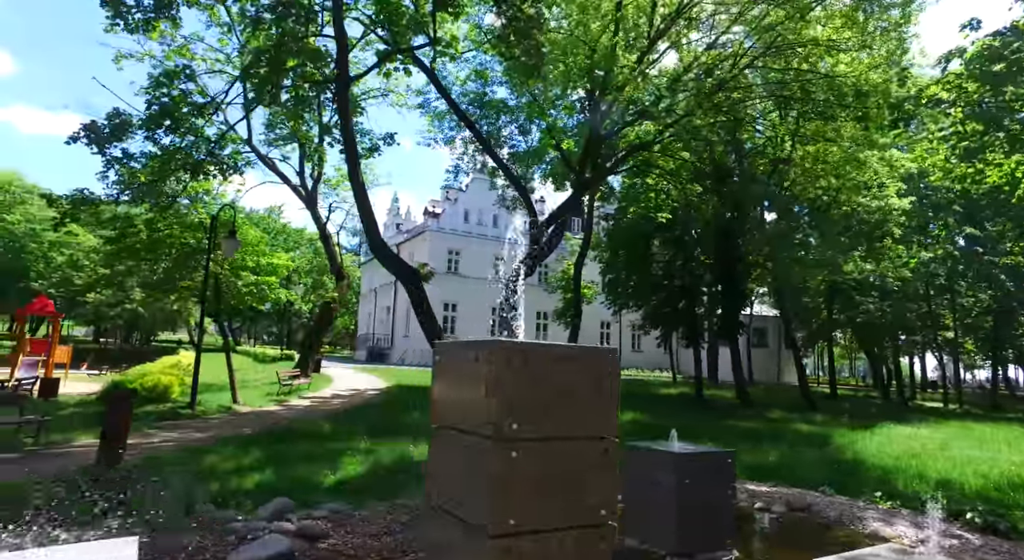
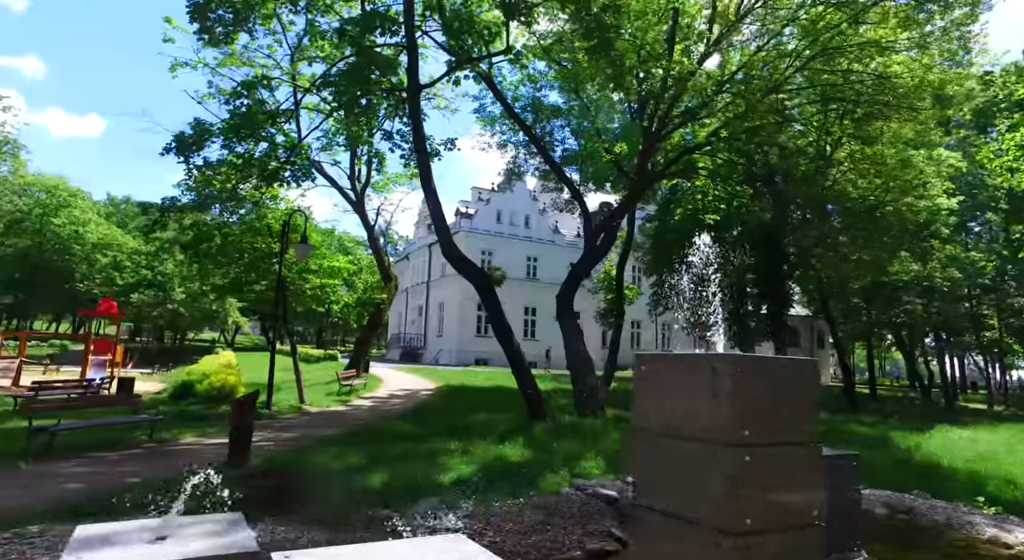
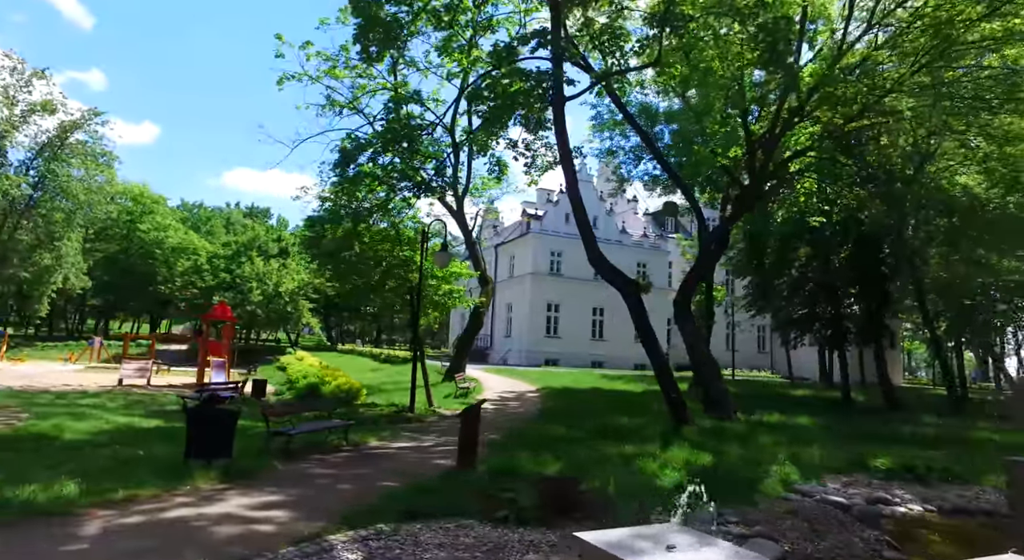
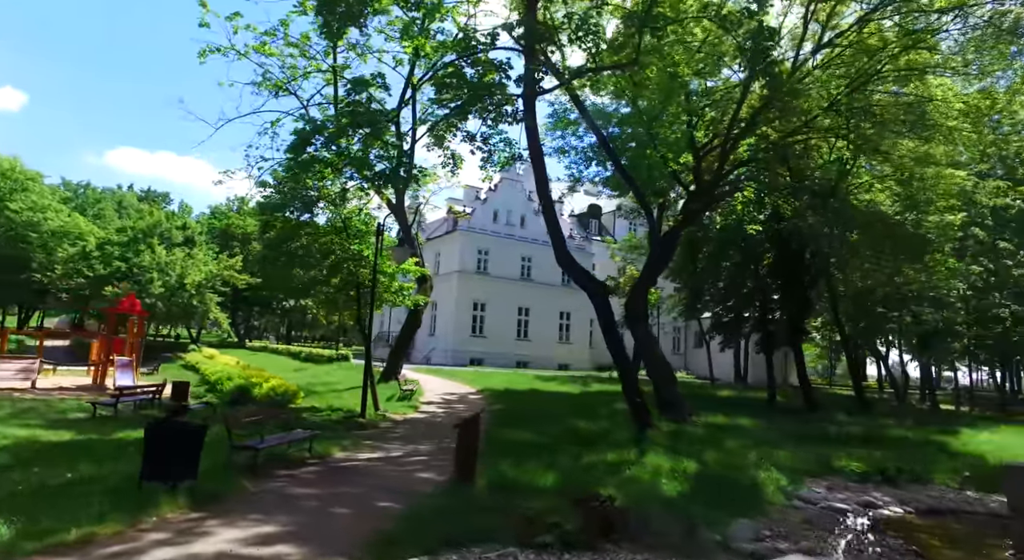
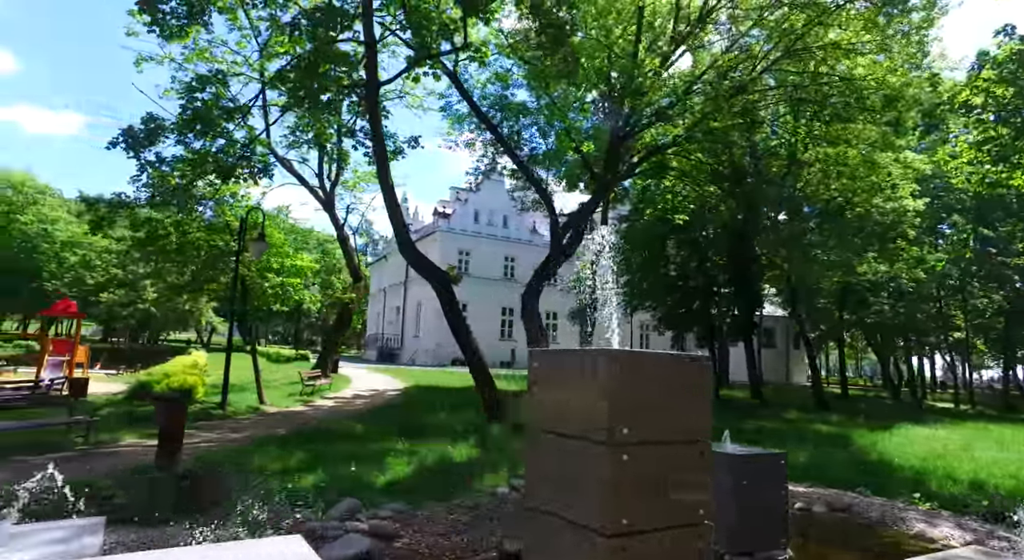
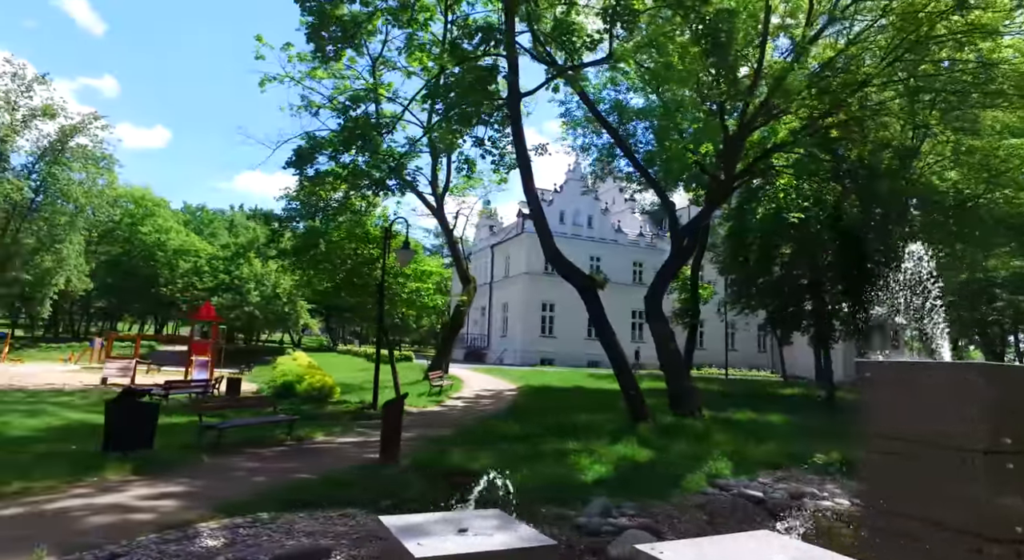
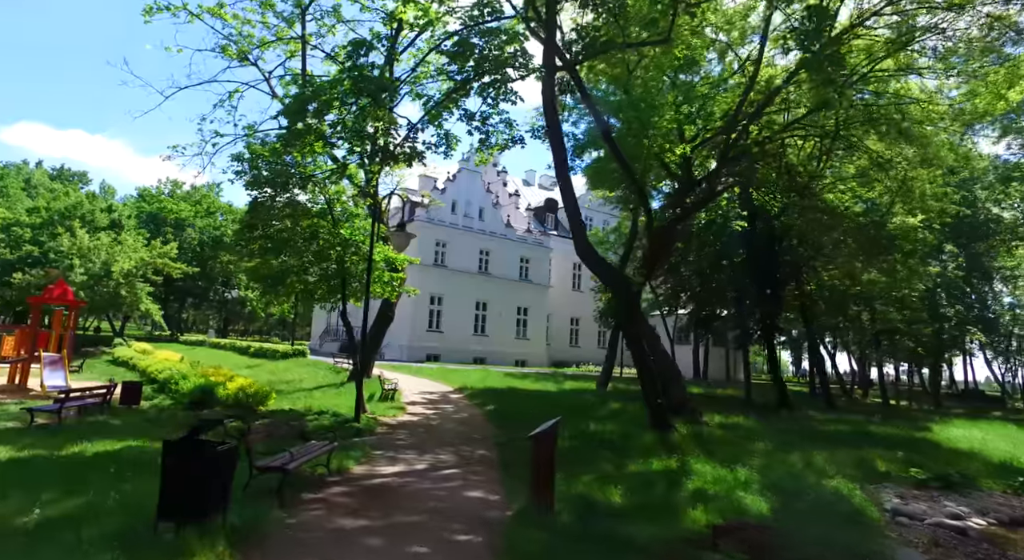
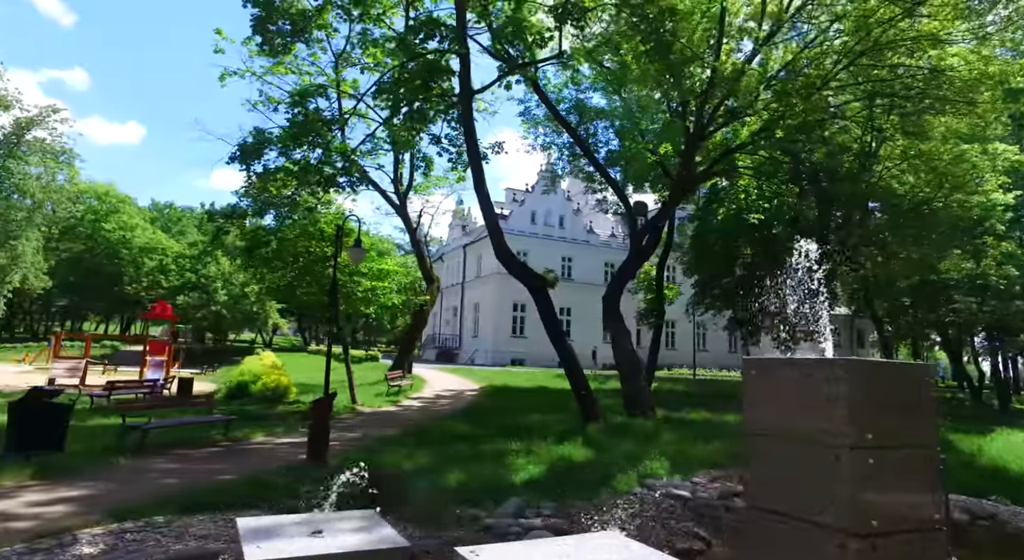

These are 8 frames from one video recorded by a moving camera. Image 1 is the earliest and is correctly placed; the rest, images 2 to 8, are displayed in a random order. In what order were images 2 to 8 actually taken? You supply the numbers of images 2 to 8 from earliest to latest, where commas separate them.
5, 2, 8, 6, 3, 4, 7
